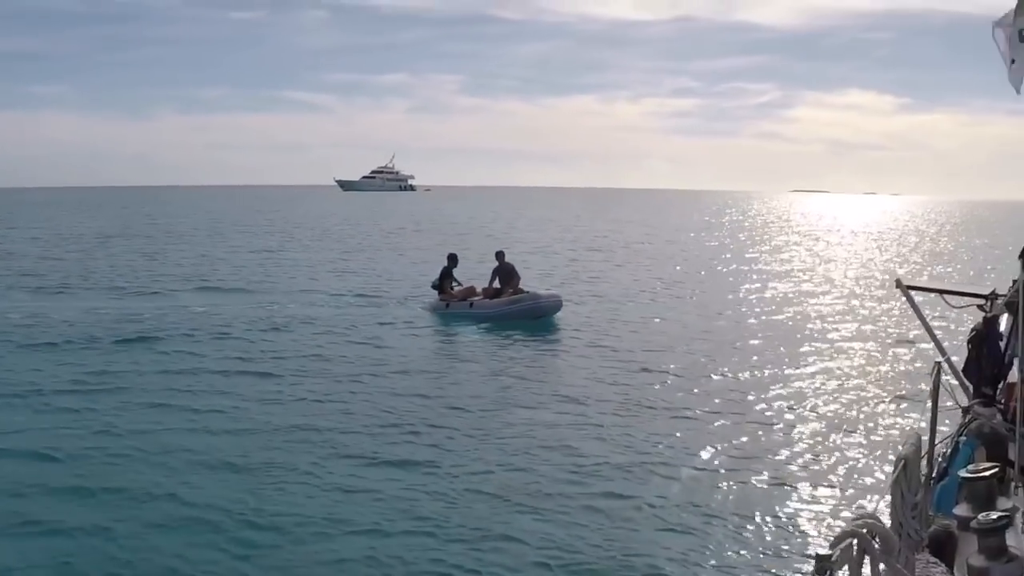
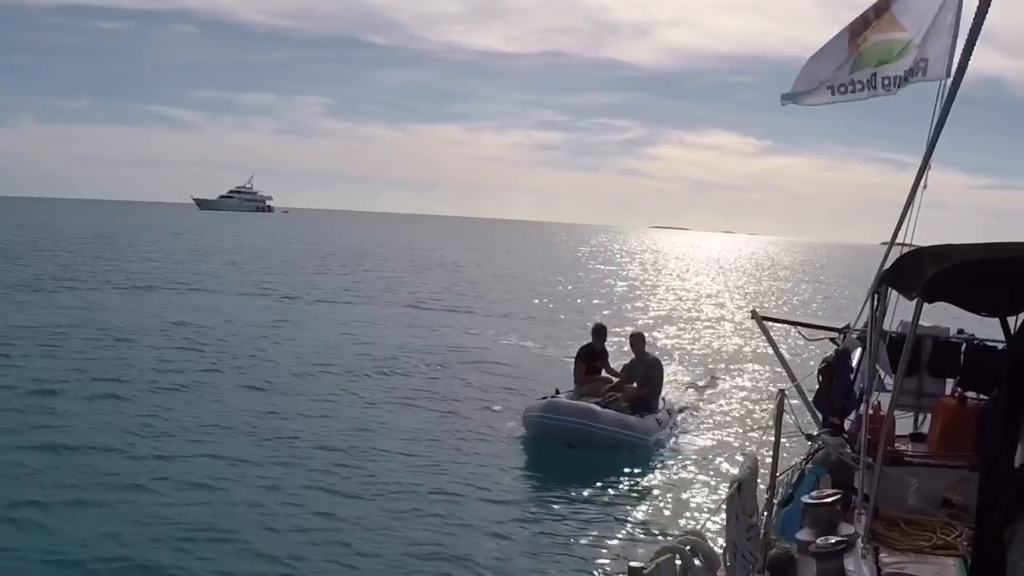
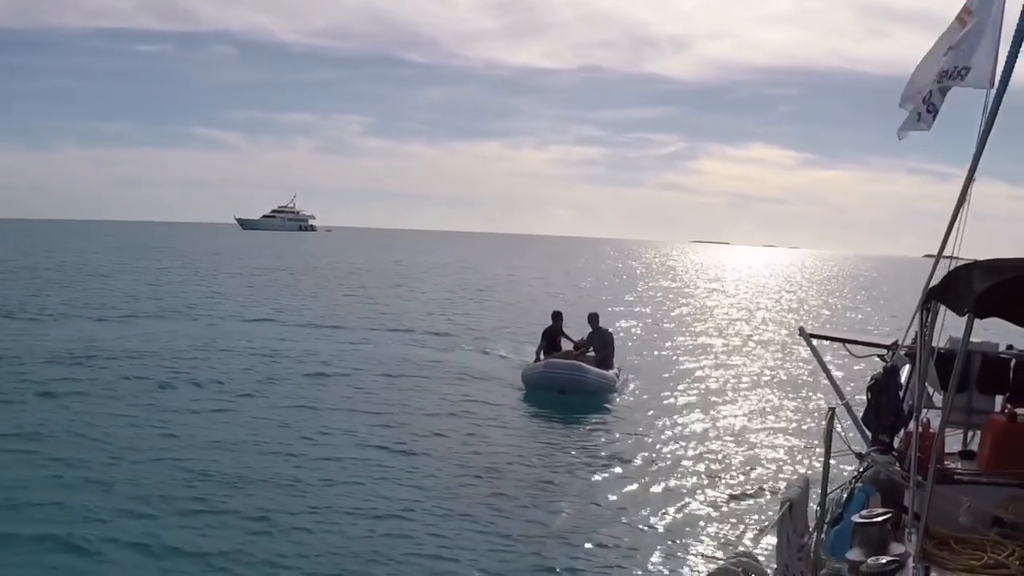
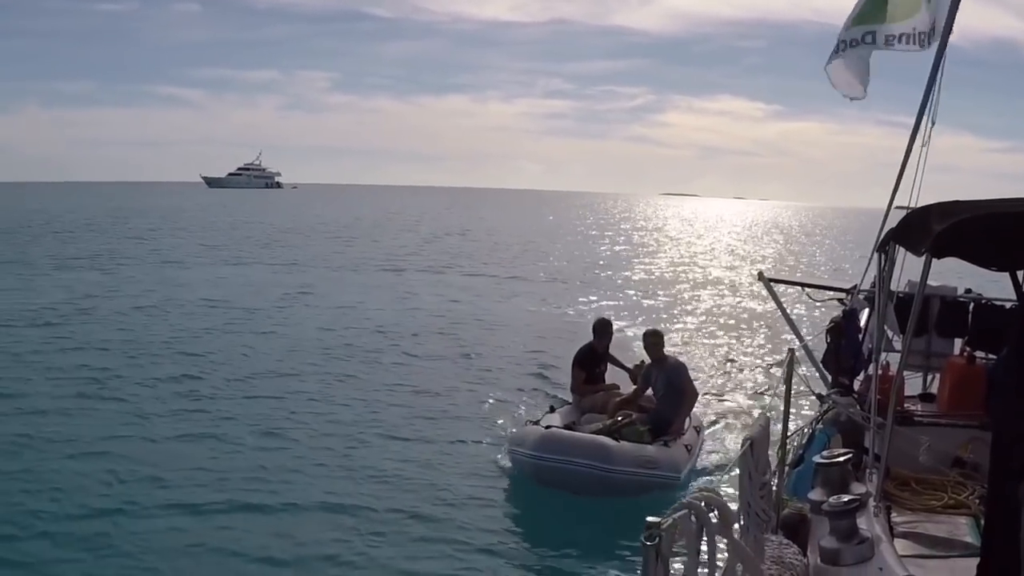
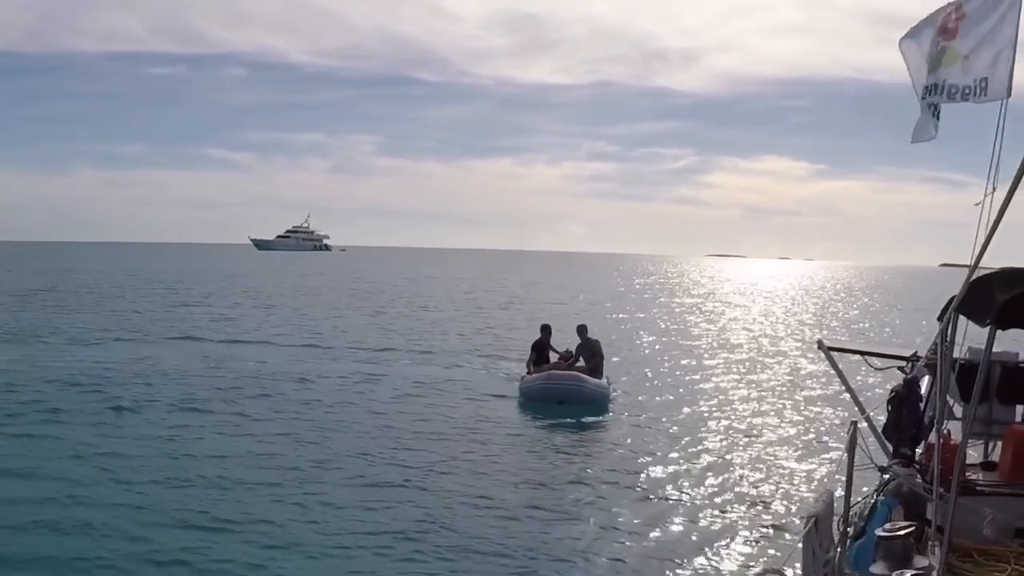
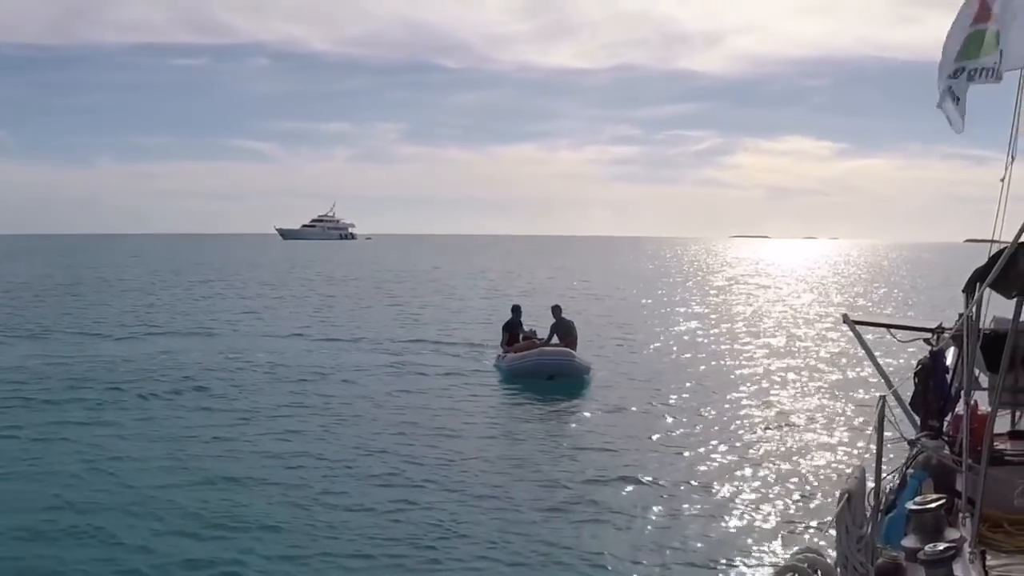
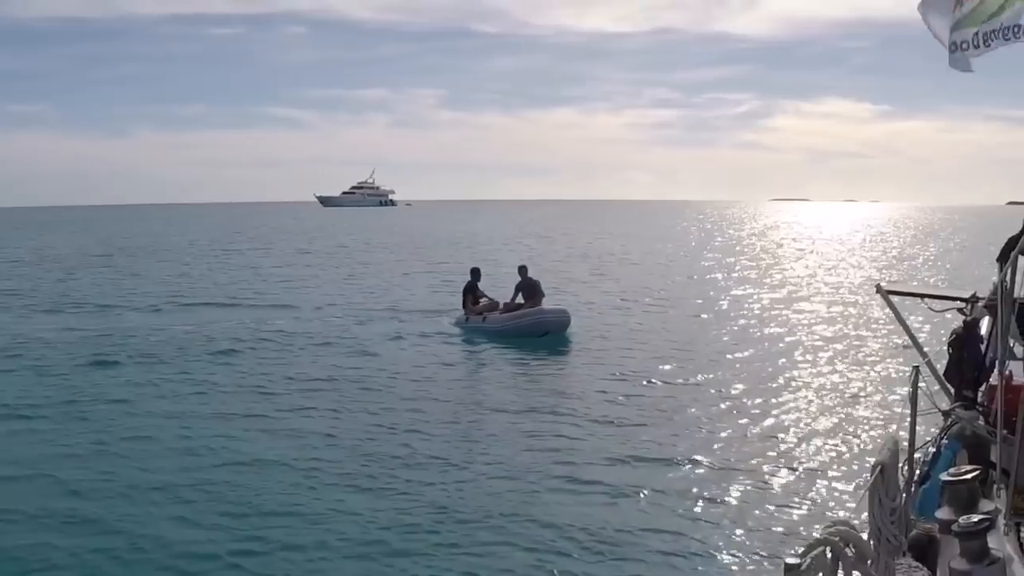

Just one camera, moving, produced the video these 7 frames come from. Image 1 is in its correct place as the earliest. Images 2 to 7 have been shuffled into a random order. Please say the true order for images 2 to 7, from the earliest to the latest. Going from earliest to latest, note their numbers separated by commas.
7, 6, 5, 3, 2, 4
